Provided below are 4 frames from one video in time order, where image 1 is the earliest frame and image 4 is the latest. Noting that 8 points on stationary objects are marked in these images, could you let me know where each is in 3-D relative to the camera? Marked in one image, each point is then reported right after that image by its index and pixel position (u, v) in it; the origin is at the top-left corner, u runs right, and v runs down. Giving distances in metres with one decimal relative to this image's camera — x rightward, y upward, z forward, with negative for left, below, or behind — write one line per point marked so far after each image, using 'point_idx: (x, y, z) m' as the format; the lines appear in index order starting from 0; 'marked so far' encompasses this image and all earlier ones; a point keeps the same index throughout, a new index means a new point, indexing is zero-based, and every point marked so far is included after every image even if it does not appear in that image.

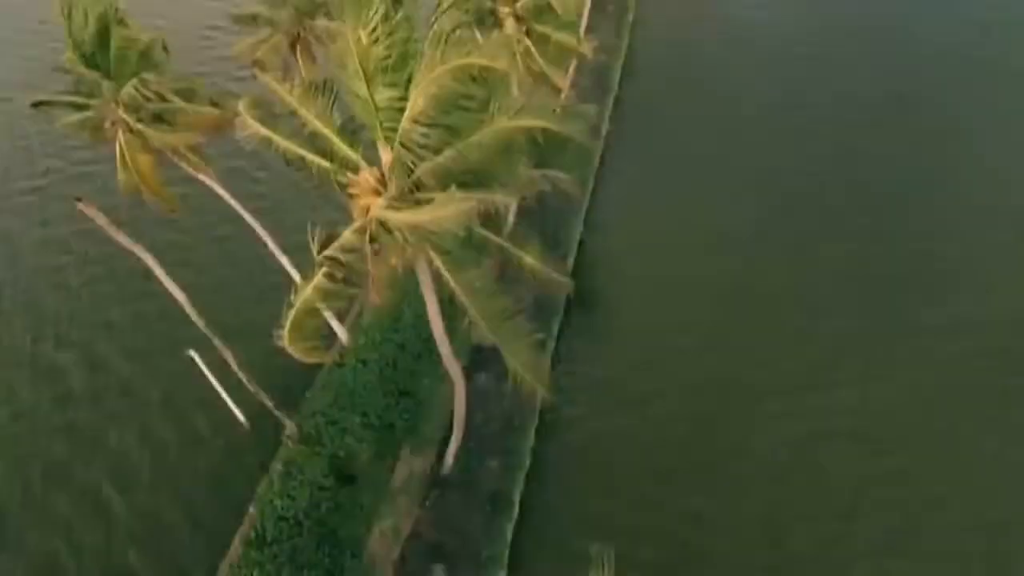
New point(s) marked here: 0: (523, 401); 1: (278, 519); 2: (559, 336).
0: (+0.1, -1.5, +13.9) m
1: (-2.7, -2.7, +12.5) m
2: (+0.7, -0.7, +15.0) m
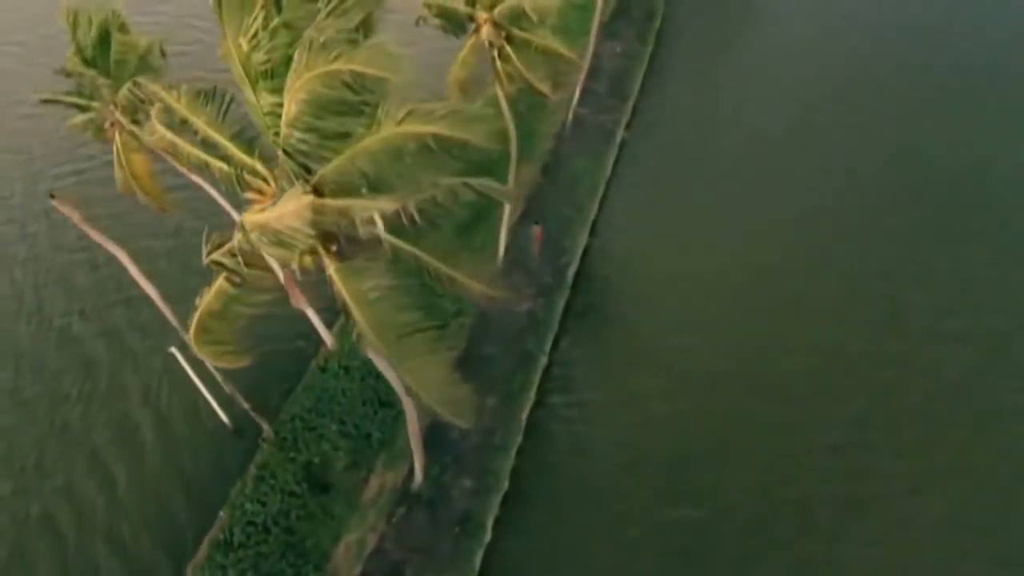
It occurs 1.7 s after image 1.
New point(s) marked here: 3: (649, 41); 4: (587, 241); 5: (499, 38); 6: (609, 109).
0: (-0.1, -1.7, +13.8) m
1: (-3.1, -2.7, +12.7) m
2: (+0.6, -0.9, +14.8) m
3: (+2.4, +4.5, +19.9) m
4: (+1.1, +0.8, +16.3) m
5: (-0.2, +2.8, +12.3) m
6: (+1.5, +3.0, +18.5) m
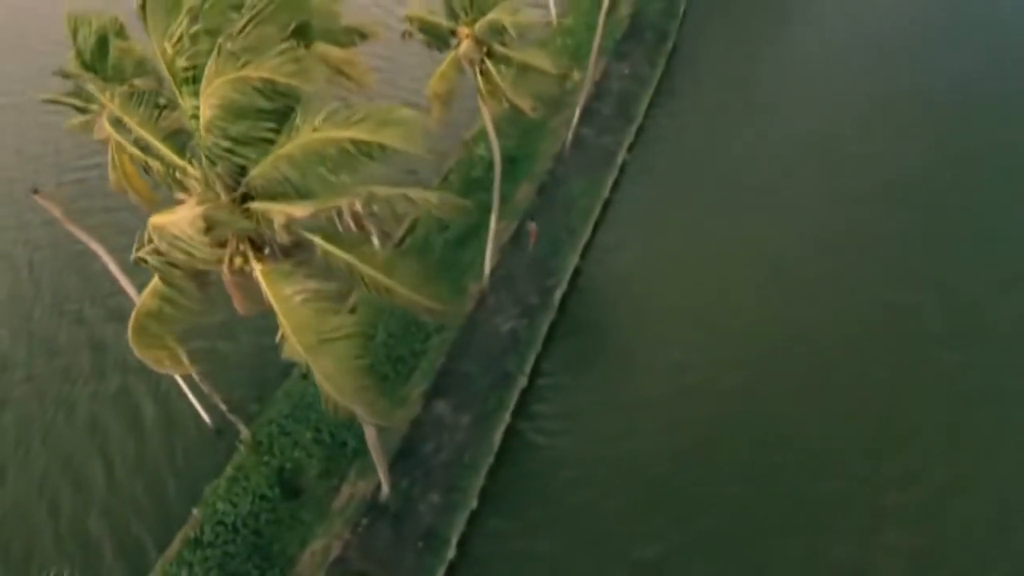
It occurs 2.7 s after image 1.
0: (-0.4, -1.9, +13.7) m
1: (-3.5, -2.8, +12.8) m
2: (+0.4, -1.1, +14.7) m
3: (+2.7, +4.1, +19.8) m
4: (+1.1, +0.5, +16.3) m
5: (-0.4, +2.7, +12.3) m
6: (+1.7, +2.7, +18.4) m
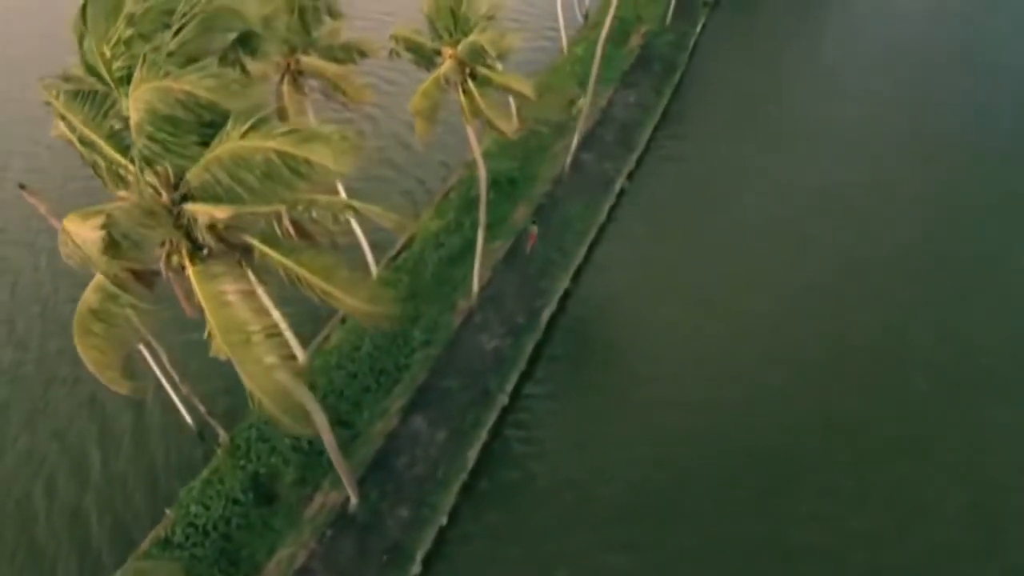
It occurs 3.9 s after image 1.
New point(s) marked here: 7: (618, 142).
0: (-0.7, -2.1, +13.7) m
1: (-3.9, -2.8, +13.0) m
2: (+0.1, -1.4, +14.6) m
3: (+3.0, +3.6, +19.7) m
4: (+1.0, +0.1, +16.2) m
5: (-0.6, +2.5, +12.4) m
6: (+1.9, +2.2, +18.4) m
7: (+2.0, +2.5, +18.7) m
